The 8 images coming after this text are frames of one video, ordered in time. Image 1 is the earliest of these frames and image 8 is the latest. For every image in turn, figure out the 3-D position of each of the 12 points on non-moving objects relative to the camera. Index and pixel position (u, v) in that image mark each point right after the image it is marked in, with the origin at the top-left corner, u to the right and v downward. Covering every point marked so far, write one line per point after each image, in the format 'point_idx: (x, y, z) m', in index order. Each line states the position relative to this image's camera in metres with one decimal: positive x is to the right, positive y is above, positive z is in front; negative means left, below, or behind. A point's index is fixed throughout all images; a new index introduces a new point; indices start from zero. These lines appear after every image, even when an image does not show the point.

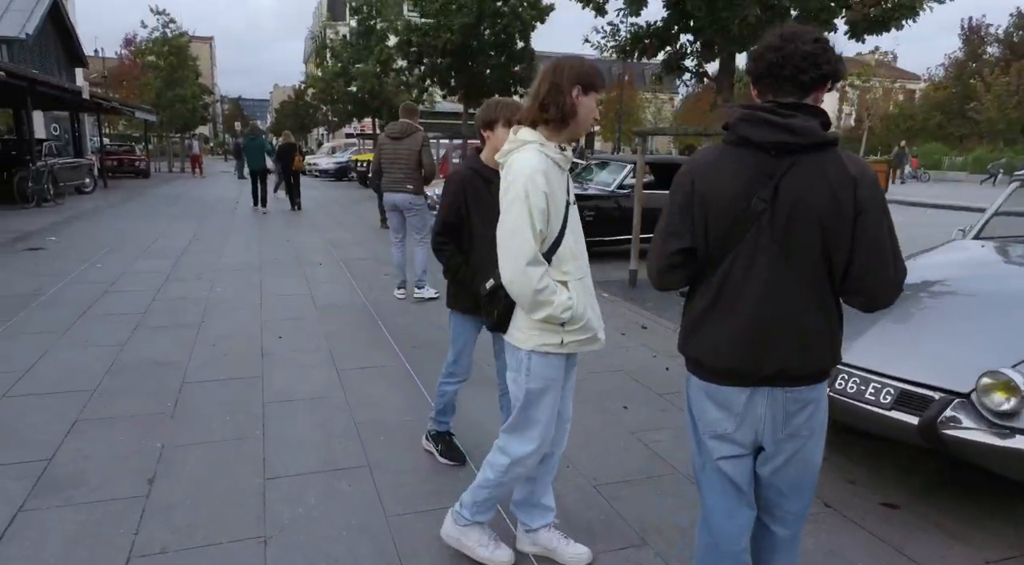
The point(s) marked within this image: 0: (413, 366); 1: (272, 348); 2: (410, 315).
0: (-0.7, -0.6, +4.9) m
1: (-1.9, -0.5, +5.2) m
2: (-1.0, -0.3, +6.4) m
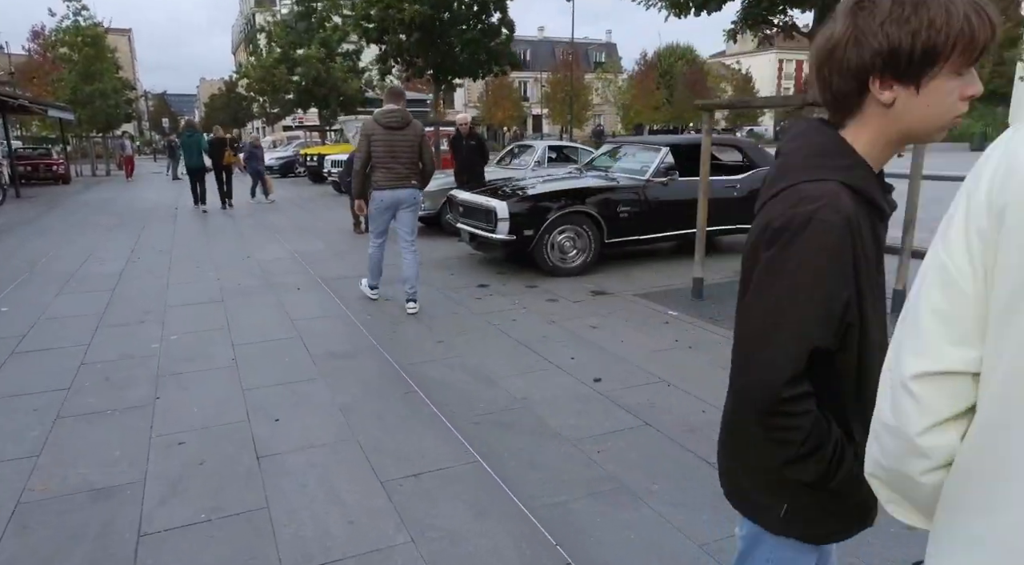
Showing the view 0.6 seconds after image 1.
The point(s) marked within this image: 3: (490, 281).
0: (-0.1, -0.9, +3.3) m
1: (-1.3, -0.8, +3.5) m
2: (-0.5, -0.6, +4.8) m
3: (-0.2, 0.0, +7.3) m
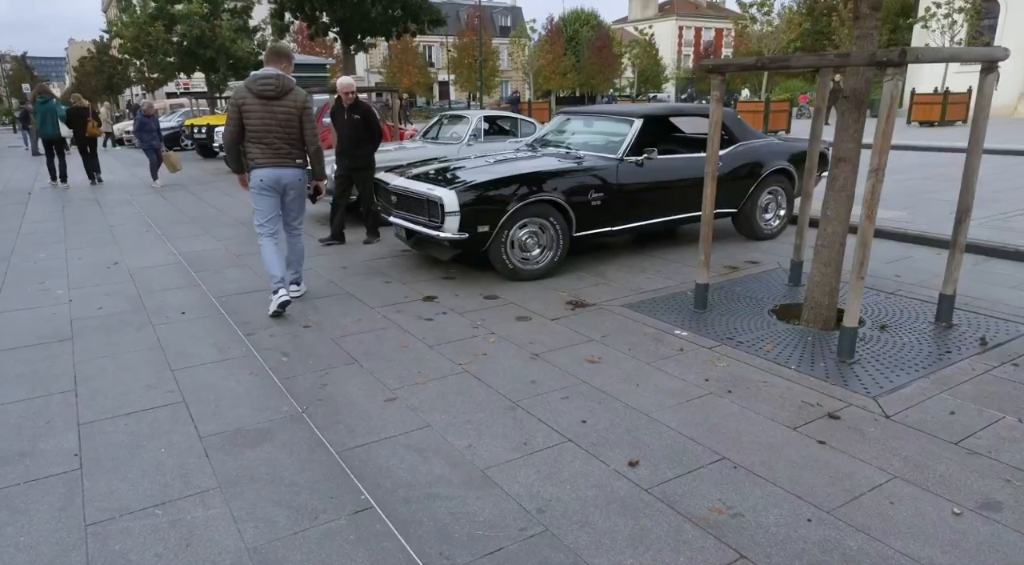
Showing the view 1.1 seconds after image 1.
0: (0.0, -1.2, +1.9) m
1: (-1.2, -1.1, +2.0) m
2: (-0.5, -0.8, +3.3) m
3: (-0.6, -0.1, +5.8) m
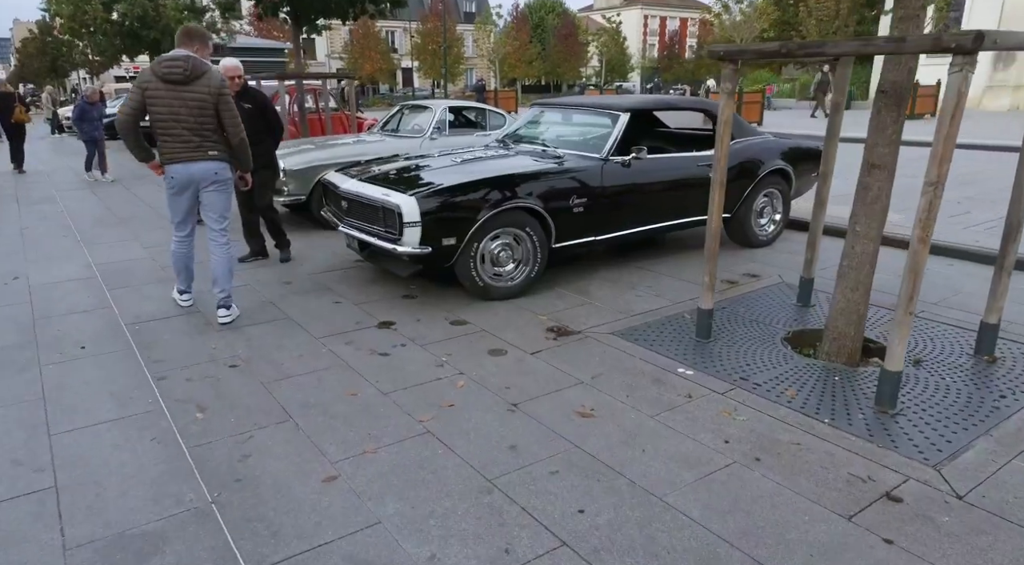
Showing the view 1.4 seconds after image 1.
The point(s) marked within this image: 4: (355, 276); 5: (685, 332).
0: (0.0, -1.4, +1.1) m
1: (-1.2, -1.4, +1.1) m
2: (-0.6, -1.0, +2.5) m
3: (-0.9, -0.3, +4.9) m
4: (-1.4, 0.0, +5.9) m
5: (+1.2, -0.3, +4.6) m
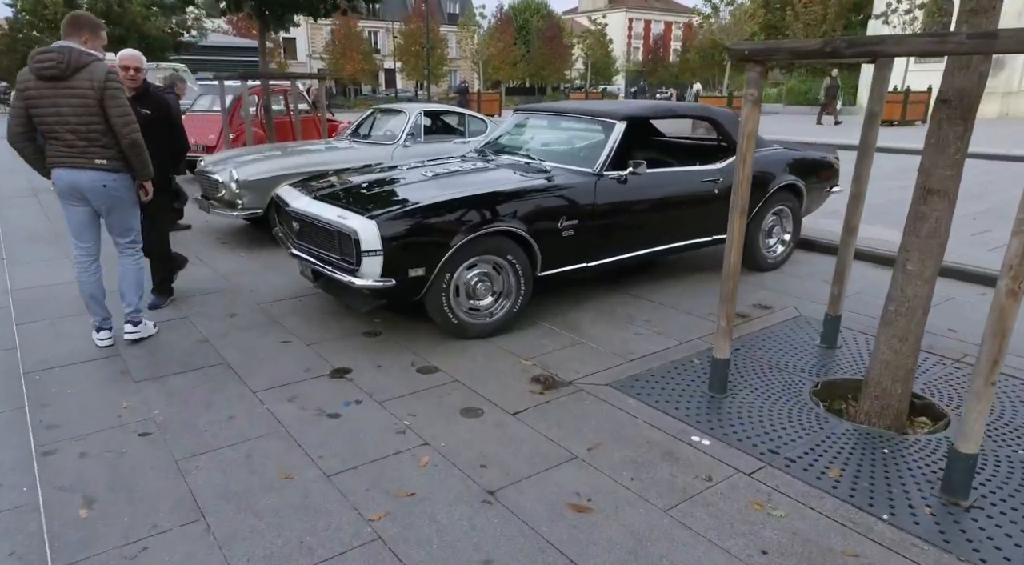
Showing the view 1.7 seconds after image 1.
0: (0.0, -1.6, +0.4) m
1: (-1.2, -1.6, +0.3) m
2: (-0.7, -1.2, +1.7) m
3: (-1.0, -0.5, +4.2) m
4: (-1.5, -0.2, +5.1) m
5: (+1.1, -0.6, +3.9) m
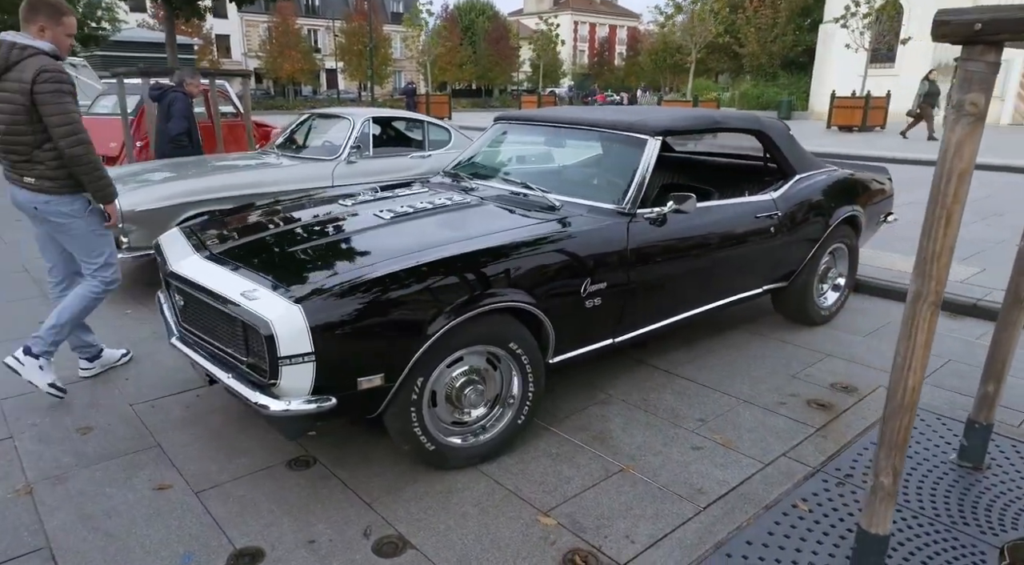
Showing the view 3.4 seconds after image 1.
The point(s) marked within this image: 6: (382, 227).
0: (+0.4, -2.0, -1.1) m
1: (-0.8, -2.1, -1.3) m
2: (-0.4, -1.7, +0.1) m
3: (-0.9, -1.0, +2.6) m
4: (-1.6, -0.7, +3.4) m
5: (+1.2, -1.0, +2.4) m
6: (-0.6, +0.3, +3.4) m
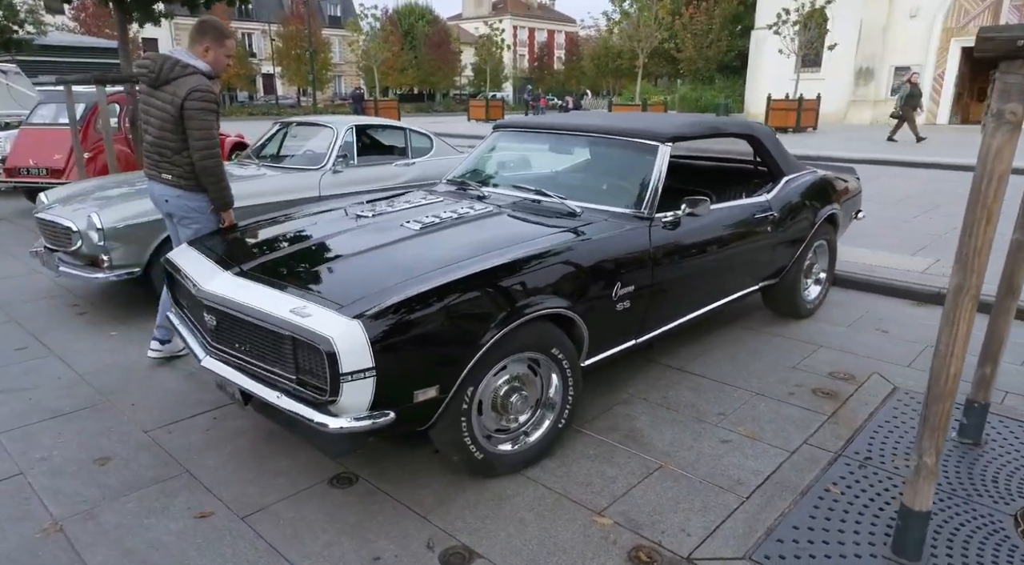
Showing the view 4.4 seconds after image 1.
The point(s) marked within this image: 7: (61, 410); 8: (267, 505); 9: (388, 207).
0: (+1.0, -2.0, -1.0) m
1: (-0.2, -2.1, -1.3) m
2: (+0.1, -1.7, +0.2) m
3: (-0.7, -1.0, +2.5) m
4: (-1.4, -0.8, +3.3) m
5: (+1.4, -1.0, +2.6) m
6: (-0.5, +0.2, +3.4) m
7: (-2.6, -0.7, +3.7) m
8: (-1.1, -0.9, +2.8) m
9: (-0.8, +0.4, +4.1) m
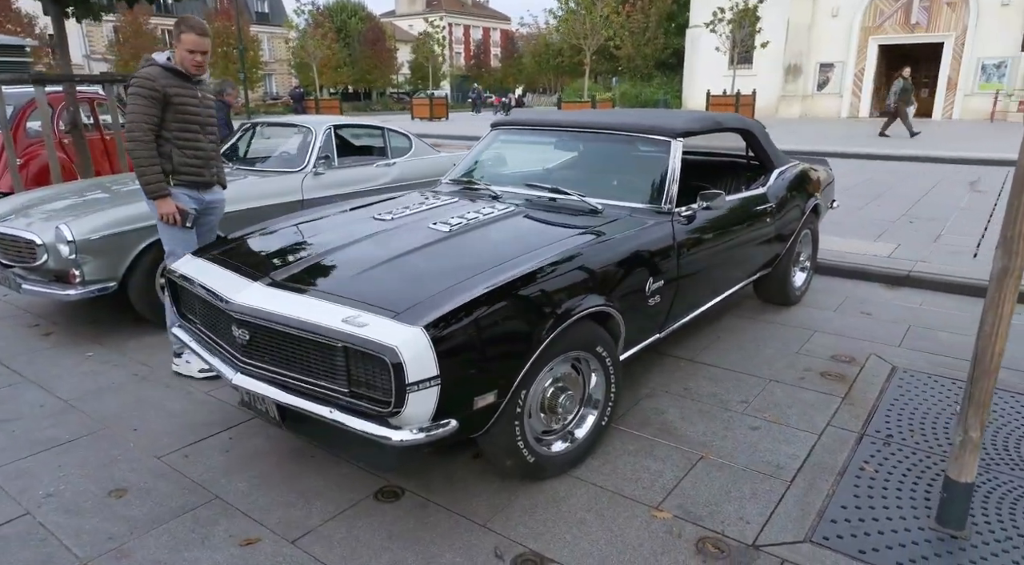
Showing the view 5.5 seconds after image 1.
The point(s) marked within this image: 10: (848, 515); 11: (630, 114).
0: (+1.6, -2.0, -0.9) m
1: (+0.5, -2.1, -1.3) m
2: (+0.6, -1.7, +0.2) m
3: (-0.4, -1.0, +2.5) m
4: (-1.2, -0.8, +3.2) m
5: (+1.7, -1.0, +2.7) m
6: (-0.4, +0.2, +3.3) m
7: (-2.4, -0.8, +3.5) m
8: (-0.8, -1.0, +2.7) m
9: (-0.7, +0.4, +3.9) m
10: (+1.4, -0.9, +2.7) m
11: (+0.8, +1.1, +4.3) m
